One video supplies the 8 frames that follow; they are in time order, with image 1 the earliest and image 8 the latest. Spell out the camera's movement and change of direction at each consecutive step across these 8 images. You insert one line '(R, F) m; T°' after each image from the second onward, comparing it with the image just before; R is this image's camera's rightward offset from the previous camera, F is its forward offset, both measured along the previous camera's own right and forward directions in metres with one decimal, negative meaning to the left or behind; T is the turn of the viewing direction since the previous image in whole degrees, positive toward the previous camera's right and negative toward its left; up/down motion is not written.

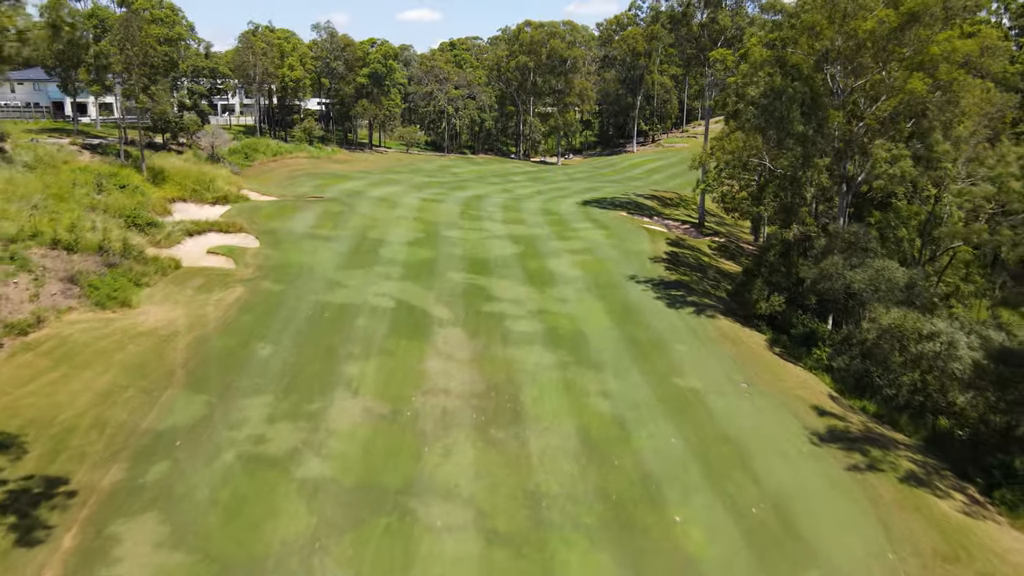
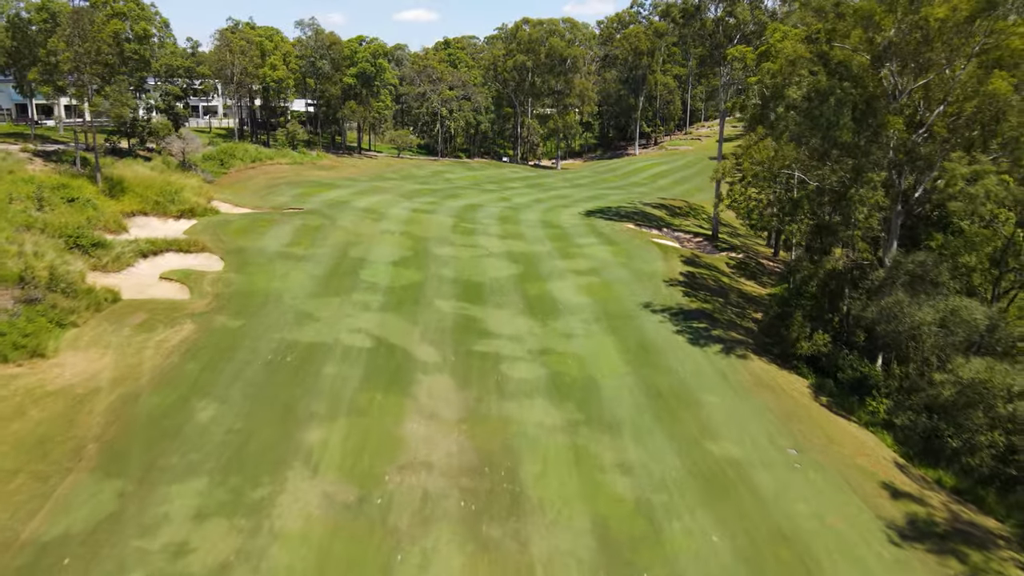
(0.0, +3.6) m; 0°
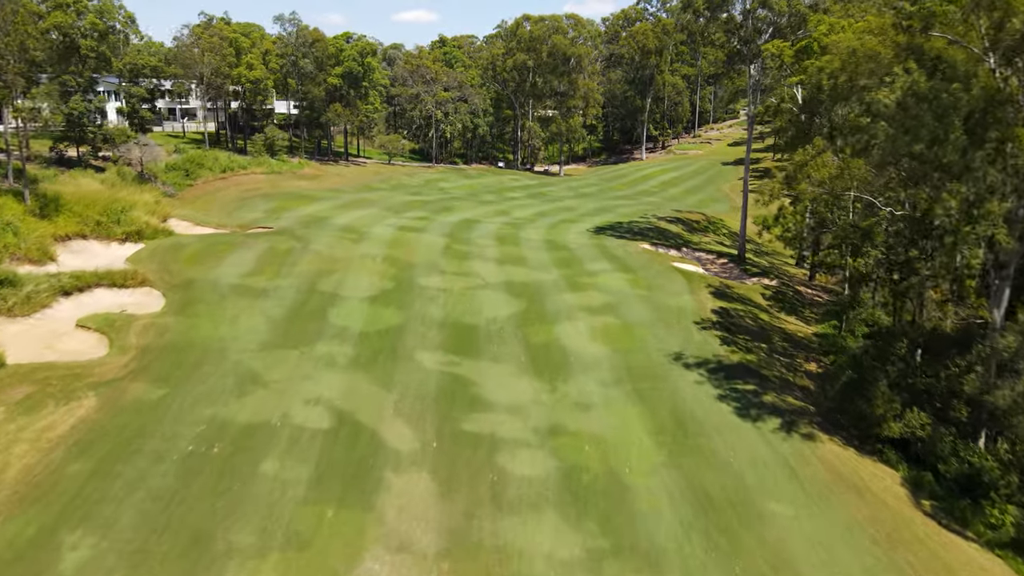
(0.0, +4.7) m; 0°
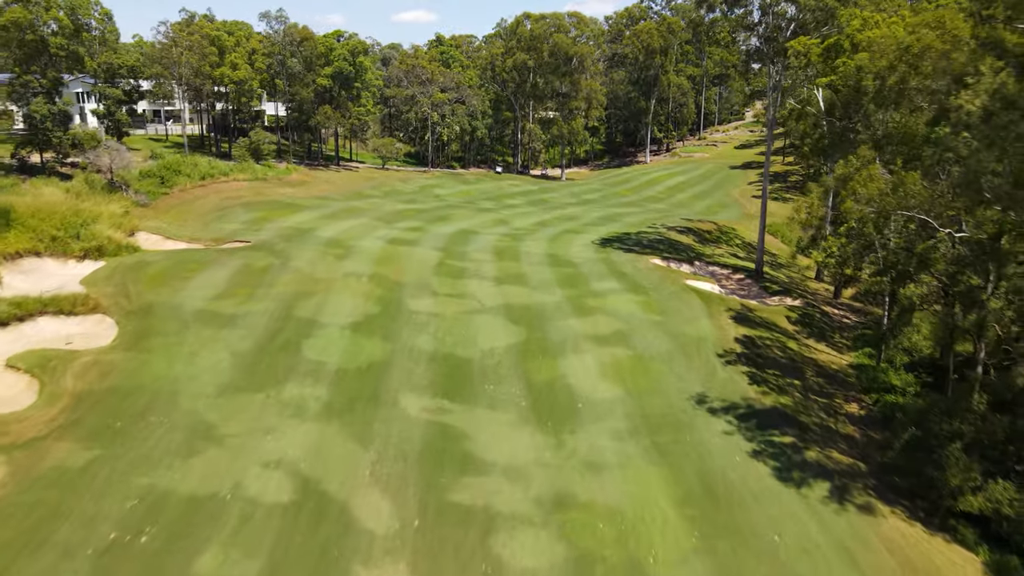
(0.0, +2.7) m; 0°
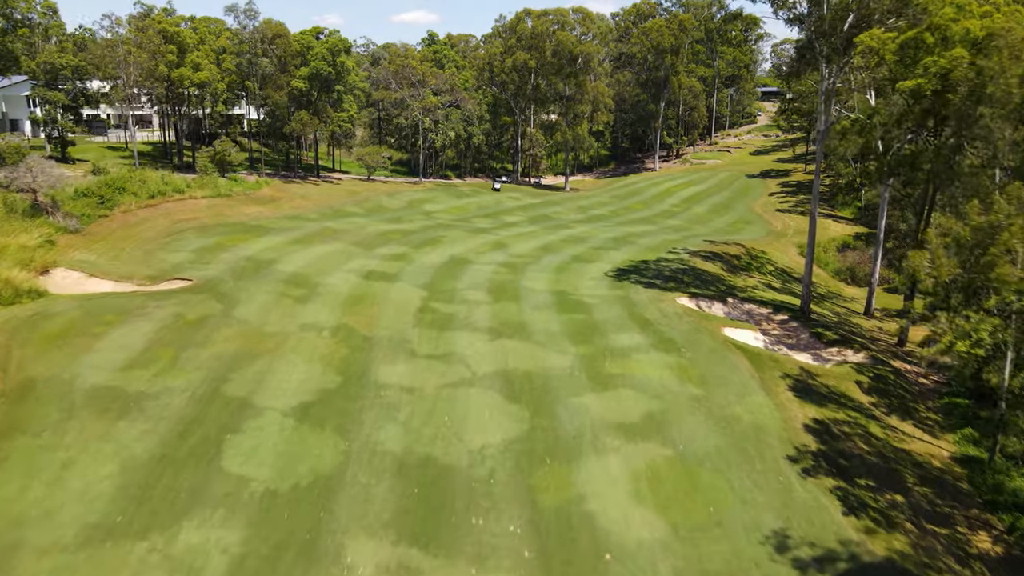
(0.0, +5.4) m; 0°
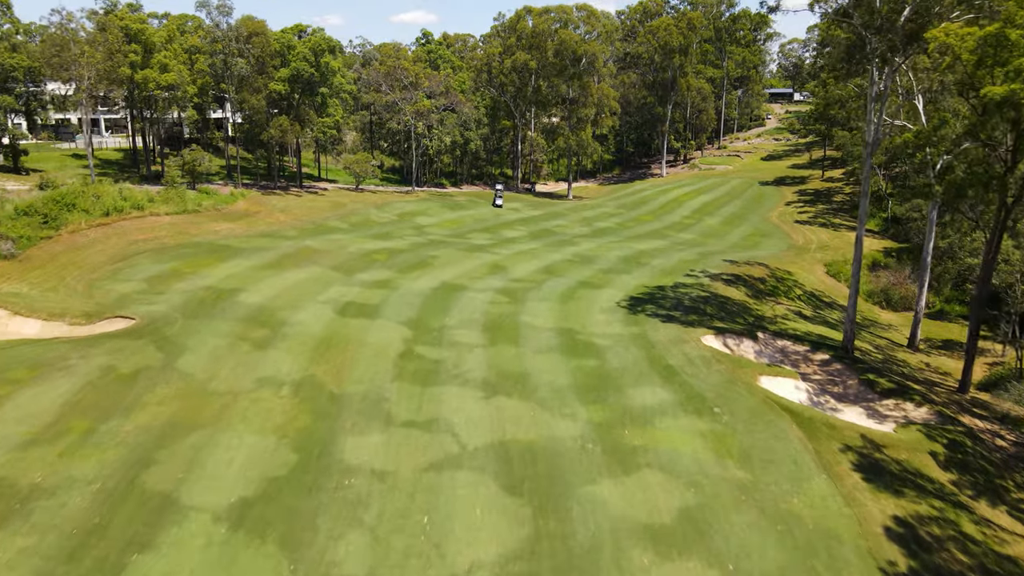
(0.0, +3.7) m; 0°
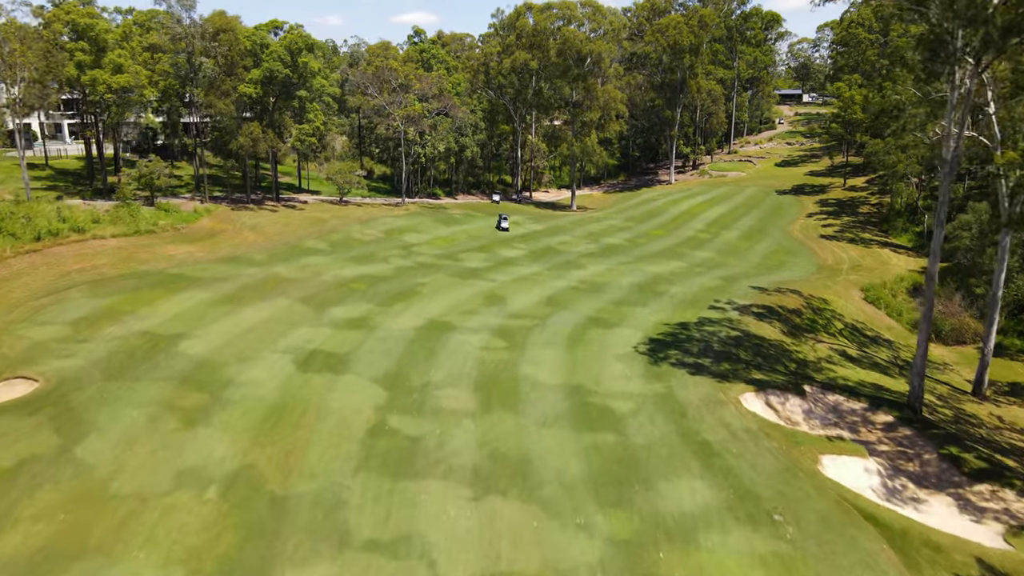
(+0.1, +4.2) m; 0°
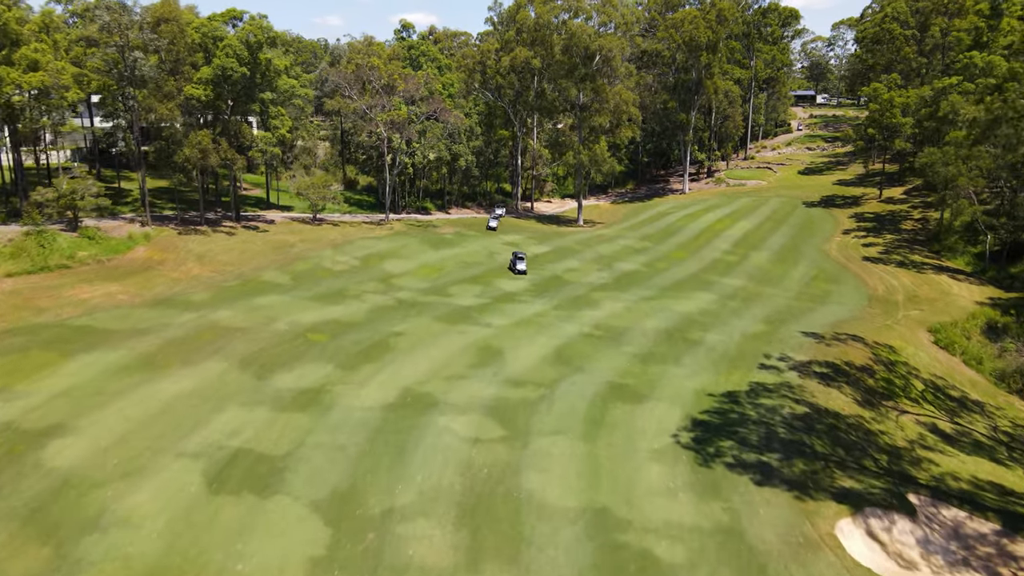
(0.0, +5.7) m; 0°
